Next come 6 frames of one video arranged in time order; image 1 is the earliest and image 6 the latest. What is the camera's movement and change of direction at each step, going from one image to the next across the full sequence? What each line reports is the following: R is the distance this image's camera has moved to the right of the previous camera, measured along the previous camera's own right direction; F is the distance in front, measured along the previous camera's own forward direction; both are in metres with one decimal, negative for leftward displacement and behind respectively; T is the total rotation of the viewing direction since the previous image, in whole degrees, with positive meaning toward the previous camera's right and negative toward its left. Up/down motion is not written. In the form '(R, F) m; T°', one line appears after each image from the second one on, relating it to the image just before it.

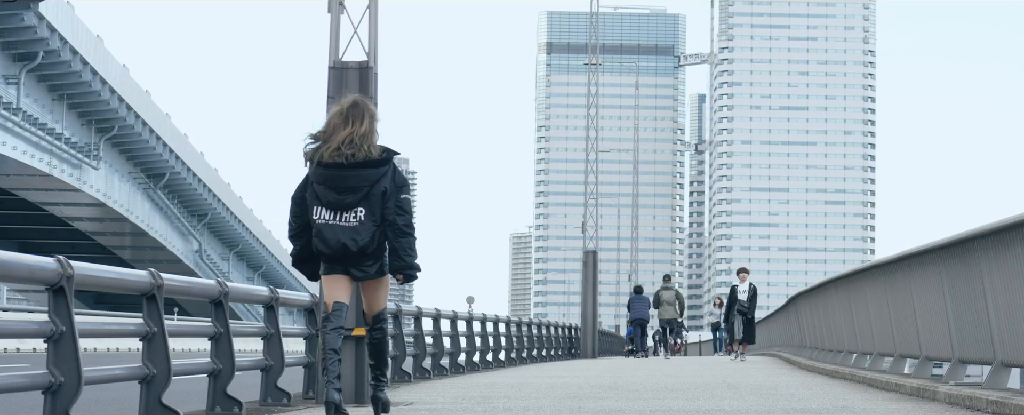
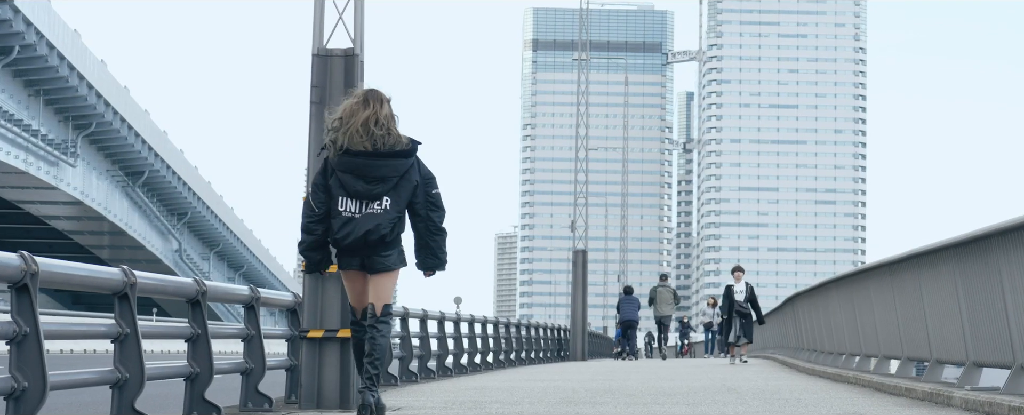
(-0.1, +0.5) m; +1°
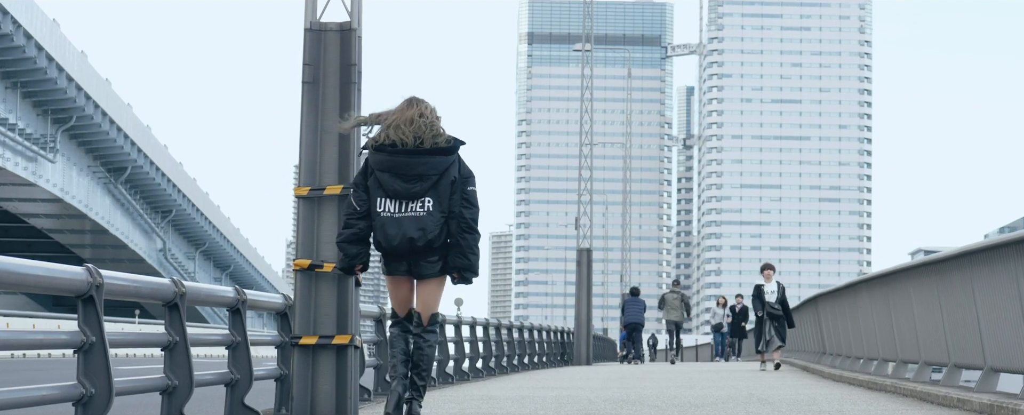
(-0.2, +1.0) m; 0°
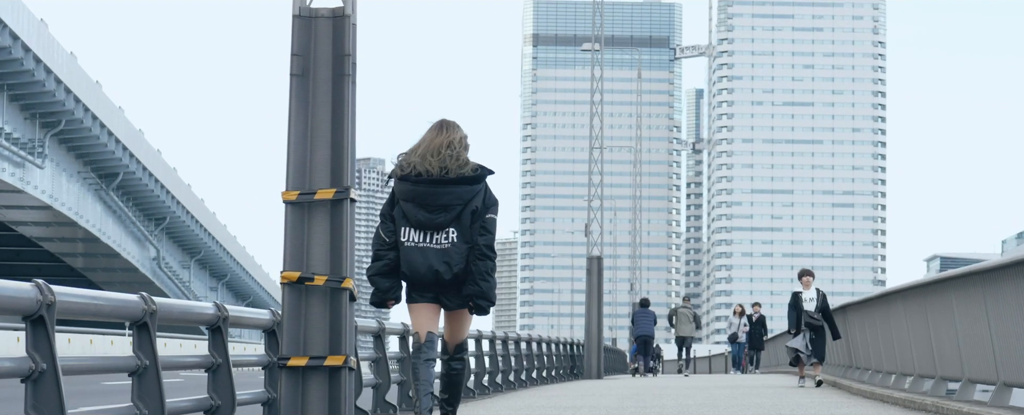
(0.0, +0.9) m; 0°
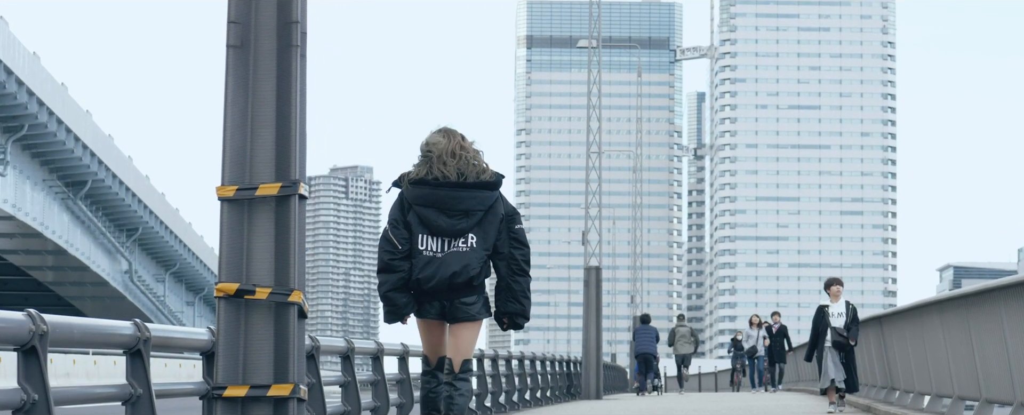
(+0.1, +1.4) m; 0°
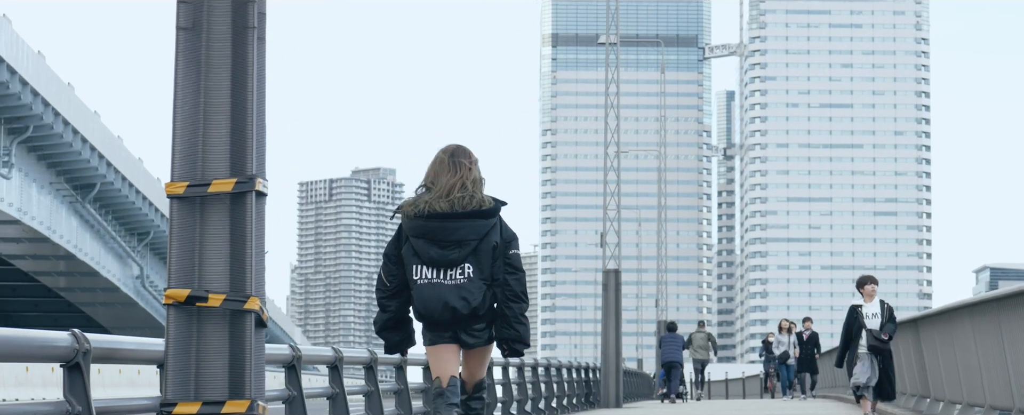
(+0.2, +0.7) m; -1°
